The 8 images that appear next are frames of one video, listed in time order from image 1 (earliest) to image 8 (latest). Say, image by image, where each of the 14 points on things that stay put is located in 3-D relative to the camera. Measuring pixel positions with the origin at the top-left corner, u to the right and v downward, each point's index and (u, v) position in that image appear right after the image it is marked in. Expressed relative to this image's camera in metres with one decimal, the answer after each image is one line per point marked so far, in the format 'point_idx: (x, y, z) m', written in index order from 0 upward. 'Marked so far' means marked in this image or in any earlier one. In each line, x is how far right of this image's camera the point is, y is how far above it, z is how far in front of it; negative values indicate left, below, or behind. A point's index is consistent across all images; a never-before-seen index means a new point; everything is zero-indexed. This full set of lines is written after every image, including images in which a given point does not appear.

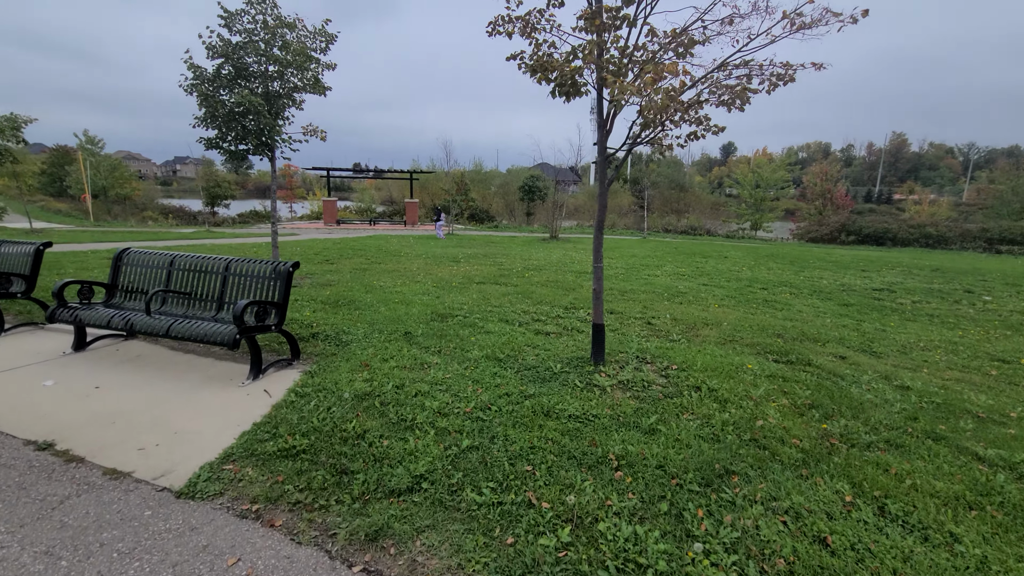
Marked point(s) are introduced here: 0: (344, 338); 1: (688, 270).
0: (-1.9, -0.6, +5.4) m
1: (+4.6, +0.4, +12.8) m
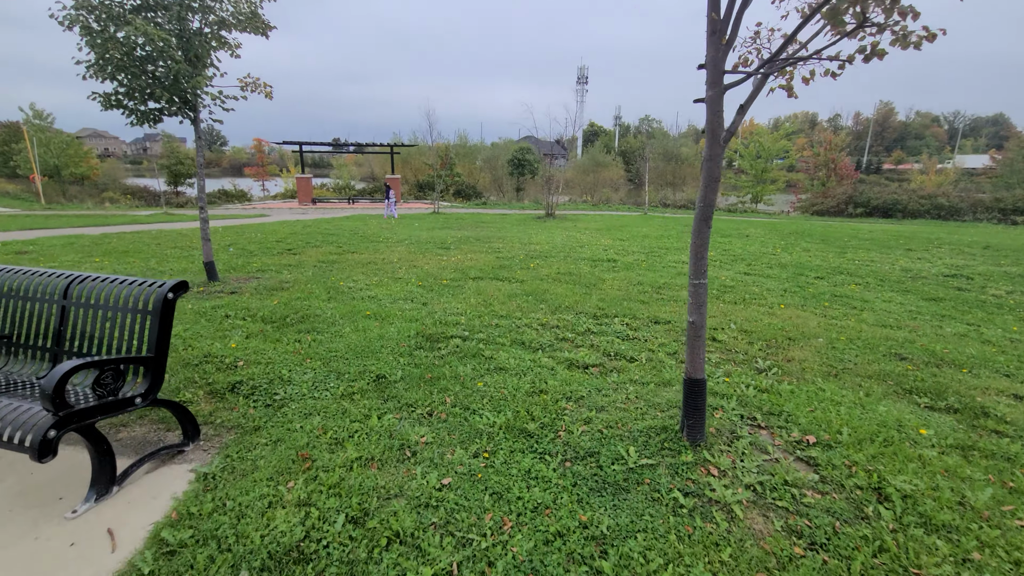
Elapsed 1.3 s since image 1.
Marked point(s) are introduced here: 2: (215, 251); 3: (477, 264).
0: (-1.7, -0.7, +3.5) m
1: (+4.5, +0.7, +11.0) m
2: (-6.2, +0.8, +10.3) m
3: (-0.7, +0.4, +9.1) m
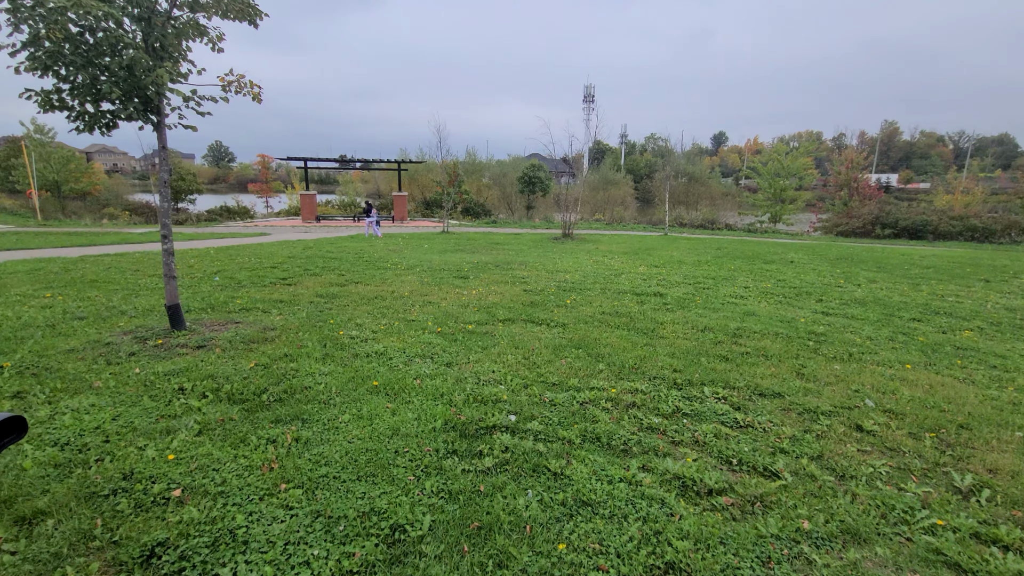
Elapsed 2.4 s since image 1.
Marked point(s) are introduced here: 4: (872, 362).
0: (-1.2, -1.2, +2.0) m
1: (+5.1, 0.0, +9.5) m
2: (-5.7, +0.1, +9.0) m
3: (-0.1, -0.2, +7.7) m
4: (+3.8, -0.8, +5.2) m
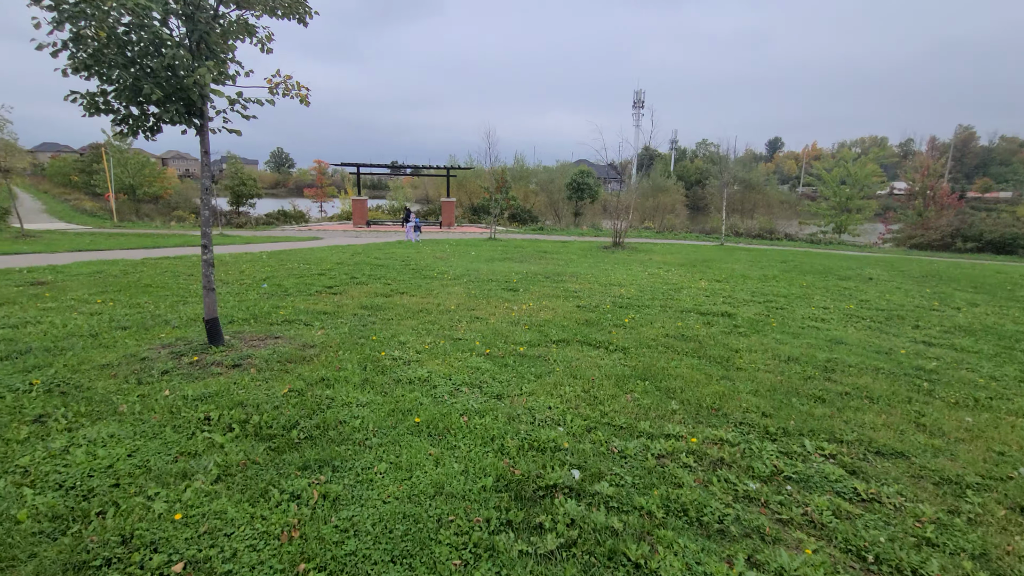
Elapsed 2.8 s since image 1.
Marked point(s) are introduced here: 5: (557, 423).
0: (-0.9, -1.3, +1.6) m
1: (+6.0, -0.4, +8.5) m
2: (-4.8, 0.0, +8.9) m
3: (+0.6, -0.4, +7.1) m
4: (+4.4, -1.1, +4.3) m
5: (+0.3, -1.0, +3.7) m
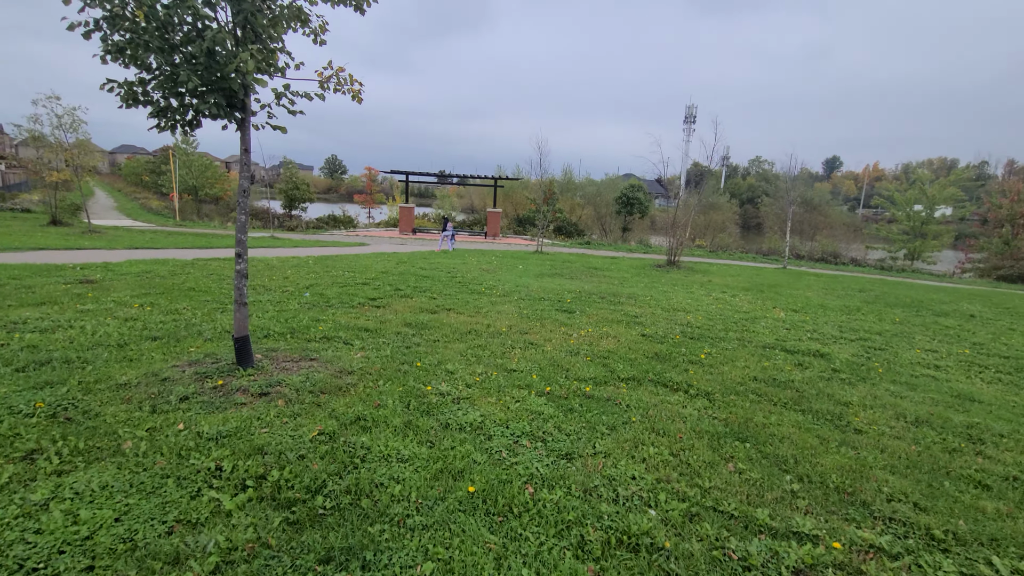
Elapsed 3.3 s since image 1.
0: (-0.7, -1.4, +0.9) m
1: (+6.8, -1.0, +7.2) m
2: (-3.9, -0.1, +8.5) m
3: (+1.4, -0.8, +6.3) m
4: (+4.8, -1.5, +3.2) m
5: (+0.8, -1.2, +2.9) m
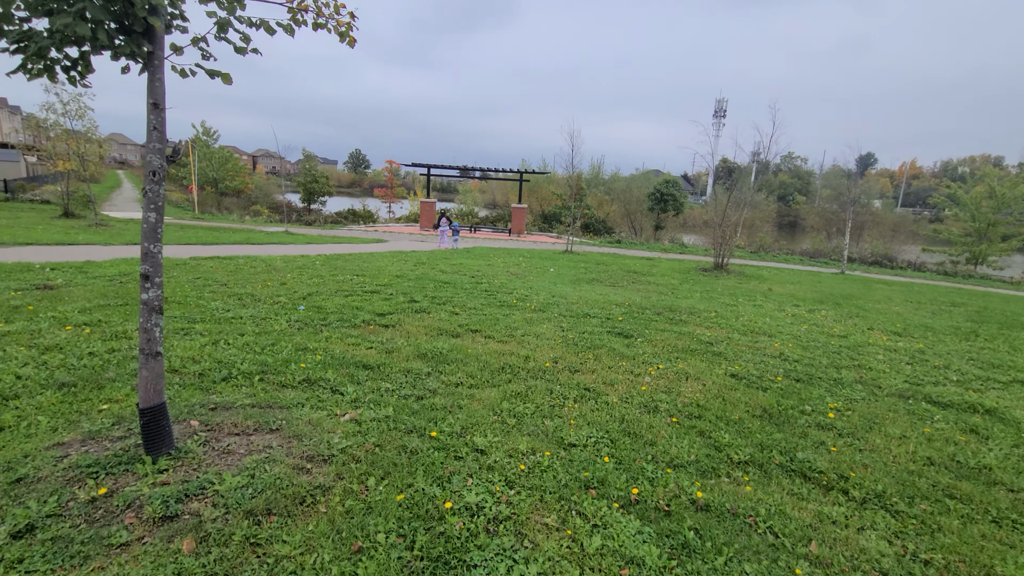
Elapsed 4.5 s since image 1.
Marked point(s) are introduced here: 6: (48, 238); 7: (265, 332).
0: (-0.4, -1.7, -0.8) m
1: (+7.3, -1.3, +5.2) m
2: (-3.3, -0.3, +6.9) m
3: (+1.8, -1.0, +4.5) m
4: (+5.2, -1.9, +1.3) m
5: (+1.1, -1.5, +1.1) m
6: (-14.2, +1.5, +15.0) m
7: (-2.8, -0.5, +5.6) m
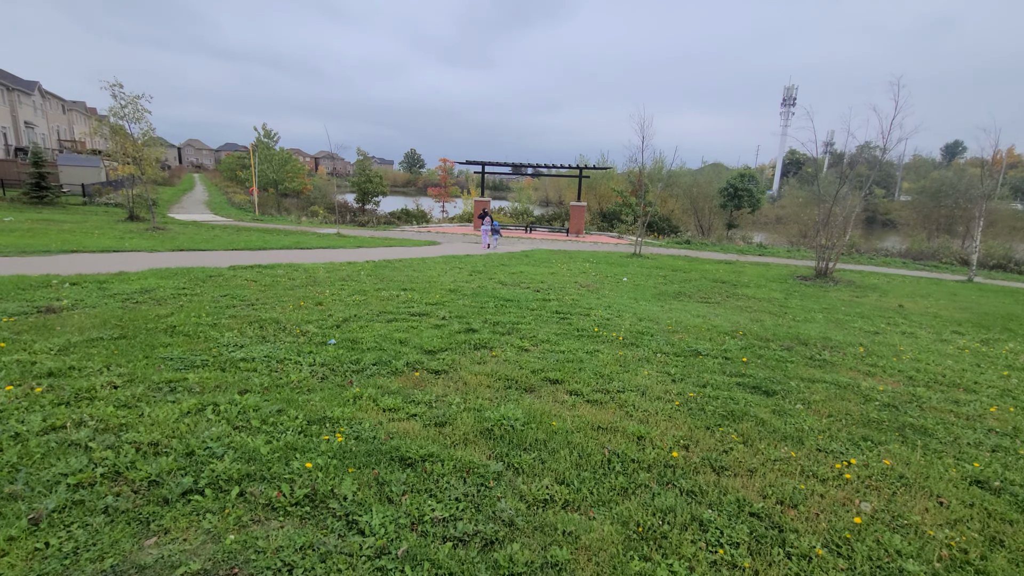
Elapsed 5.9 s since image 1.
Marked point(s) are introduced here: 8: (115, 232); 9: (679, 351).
0: (-0.3, -2.1, -2.5) m
1: (+8.0, -1.7, +2.7) m
2: (-2.3, -0.6, +5.5) m
3: (+2.5, -1.4, +2.6) m
4: (+5.5, -2.3, -1.0) m
5: (+1.4, -1.9, -0.7) m
6: (-12.3, +1.3, +14.7) m
7: (-2.0, -0.8, +4.2) m
8: (-14.8, +2.1, +18.4) m
9: (+2.0, -0.8, +6.0) m
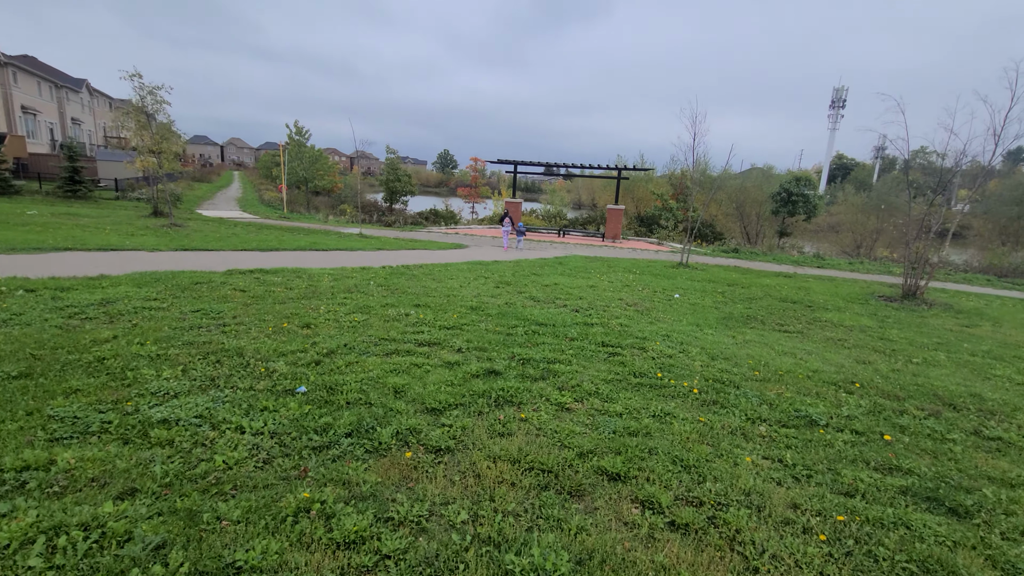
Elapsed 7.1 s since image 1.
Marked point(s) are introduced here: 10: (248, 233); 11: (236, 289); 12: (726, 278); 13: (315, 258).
0: (-0.5, -2.3, -4.1) m
1: (+8.1, -2.2, +0.6) m
2: (-2.0, -0.8, +4.0) m
3: (+2.6, -1.7, +0.8) m
4: (+5.3, -2.7, -2.9) m
5: (+1.3, -2.2, -2.4) m
6: (-11.4, +1.3, +13.8) m
7: (-1.8, -1.1, +2.7) m
8: (-13.7, +2.1, +17.6) m
9: (+2.3, -1.1, +4.2) m
10: (-10.1, +2.0, +18.8) m
11: (-4.4, 0.0, +7.8) m
12: (+6.4, +0.3, +14.7) m
13: (-4.9, +0.7, +12.3) m
